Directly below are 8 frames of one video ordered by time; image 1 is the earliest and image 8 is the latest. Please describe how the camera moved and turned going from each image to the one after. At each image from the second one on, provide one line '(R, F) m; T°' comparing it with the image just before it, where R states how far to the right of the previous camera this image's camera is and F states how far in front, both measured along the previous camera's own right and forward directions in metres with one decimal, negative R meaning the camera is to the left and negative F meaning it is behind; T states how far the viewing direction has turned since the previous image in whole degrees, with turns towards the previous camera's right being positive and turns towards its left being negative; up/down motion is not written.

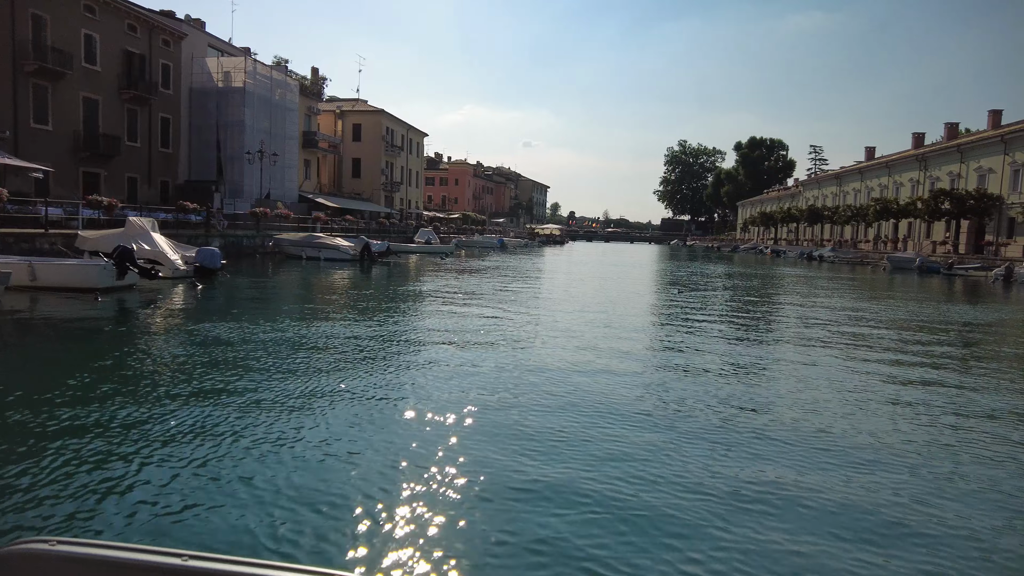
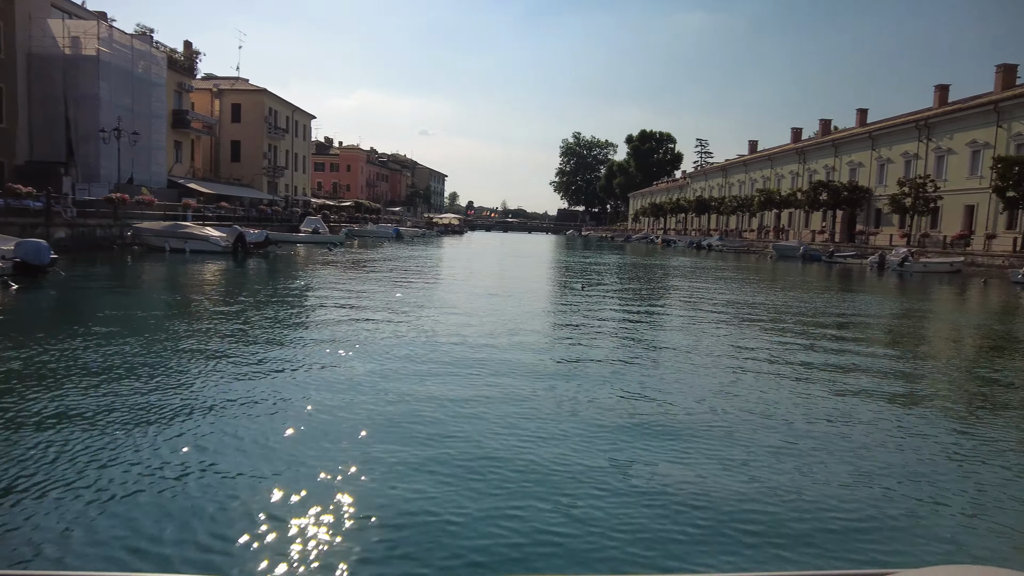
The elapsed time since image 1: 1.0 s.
(0.0, +0.7) m; +9°
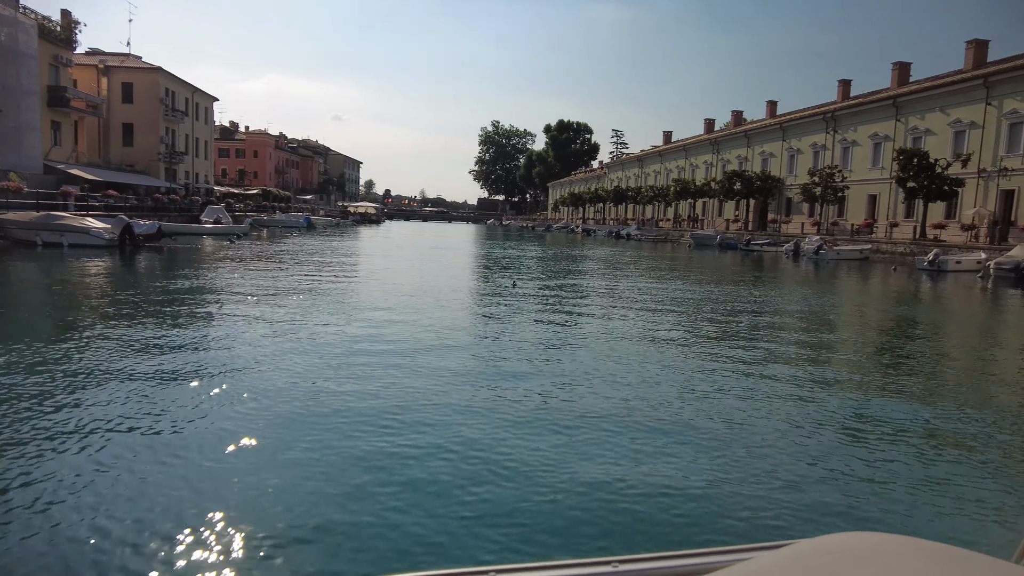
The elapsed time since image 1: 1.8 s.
(-0.1, +0.8) m; +7°
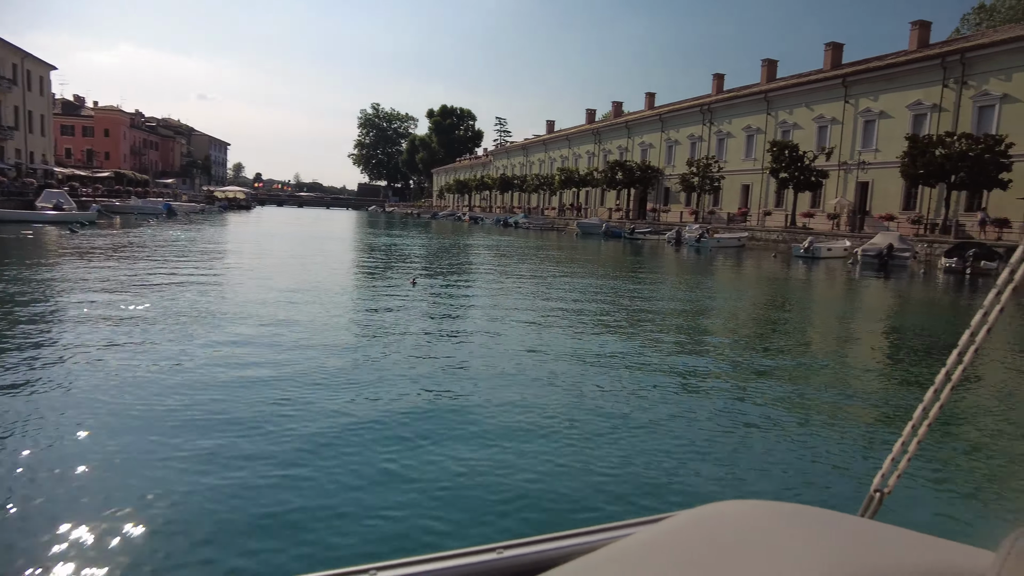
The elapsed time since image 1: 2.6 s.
(-0.1, +0.8) m; +10°
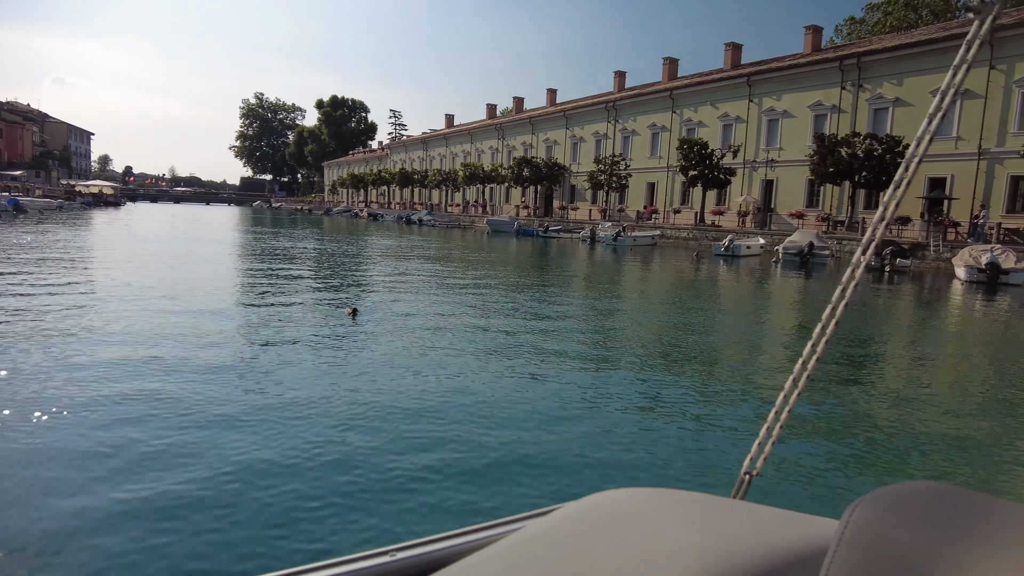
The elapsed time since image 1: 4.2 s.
(-0.6, +1.5) m; +9°
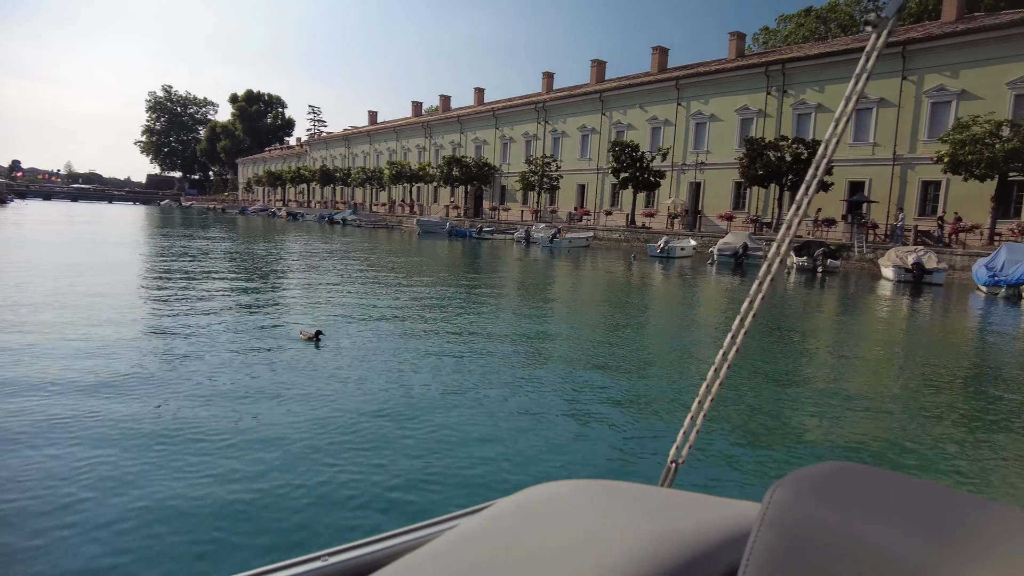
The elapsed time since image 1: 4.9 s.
(-0.4, +0.6) m; +7°
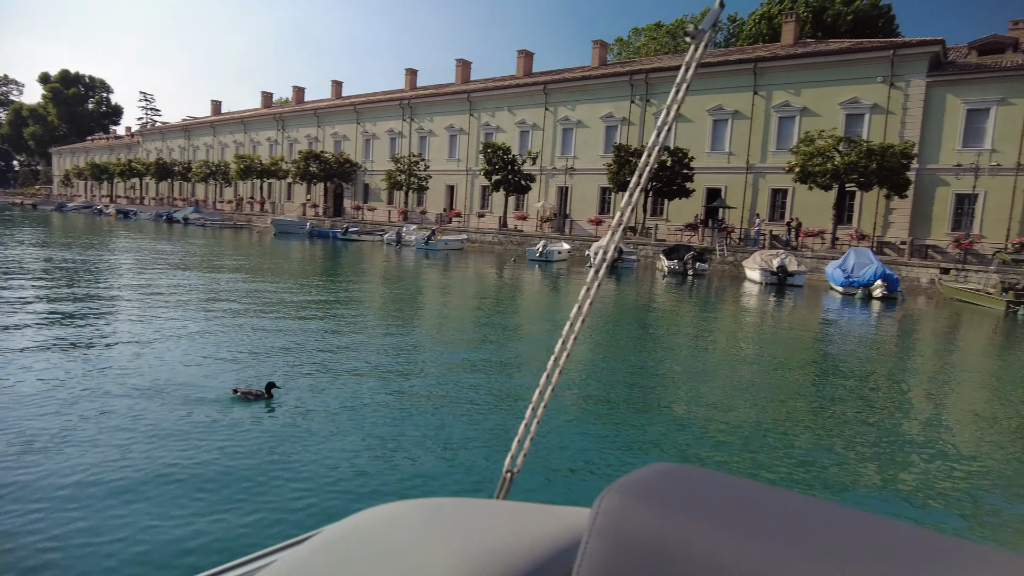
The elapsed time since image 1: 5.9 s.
(-0.8, +0.8) m; +13°
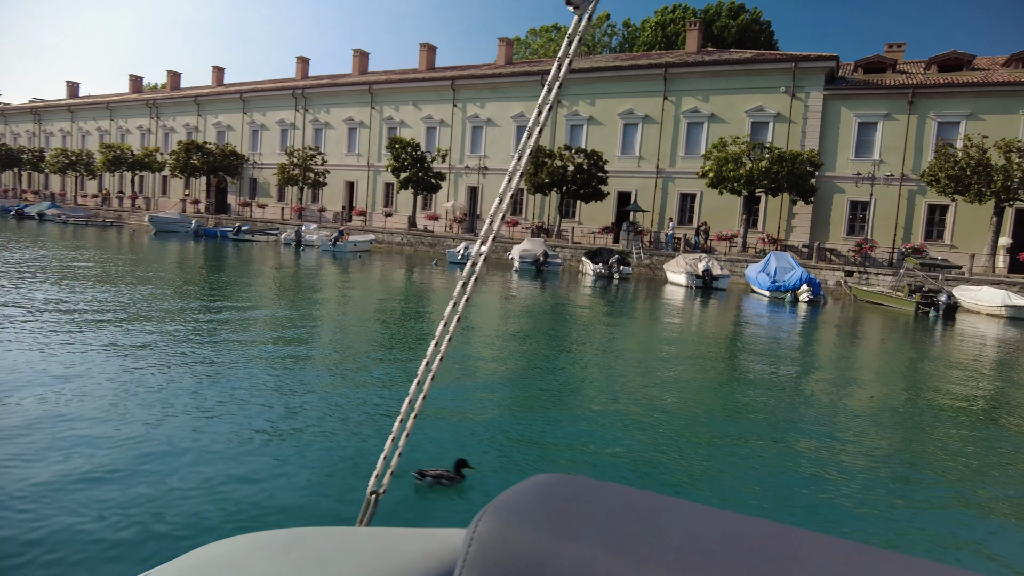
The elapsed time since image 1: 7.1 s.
(-1.5, +1.1) m; +11°
